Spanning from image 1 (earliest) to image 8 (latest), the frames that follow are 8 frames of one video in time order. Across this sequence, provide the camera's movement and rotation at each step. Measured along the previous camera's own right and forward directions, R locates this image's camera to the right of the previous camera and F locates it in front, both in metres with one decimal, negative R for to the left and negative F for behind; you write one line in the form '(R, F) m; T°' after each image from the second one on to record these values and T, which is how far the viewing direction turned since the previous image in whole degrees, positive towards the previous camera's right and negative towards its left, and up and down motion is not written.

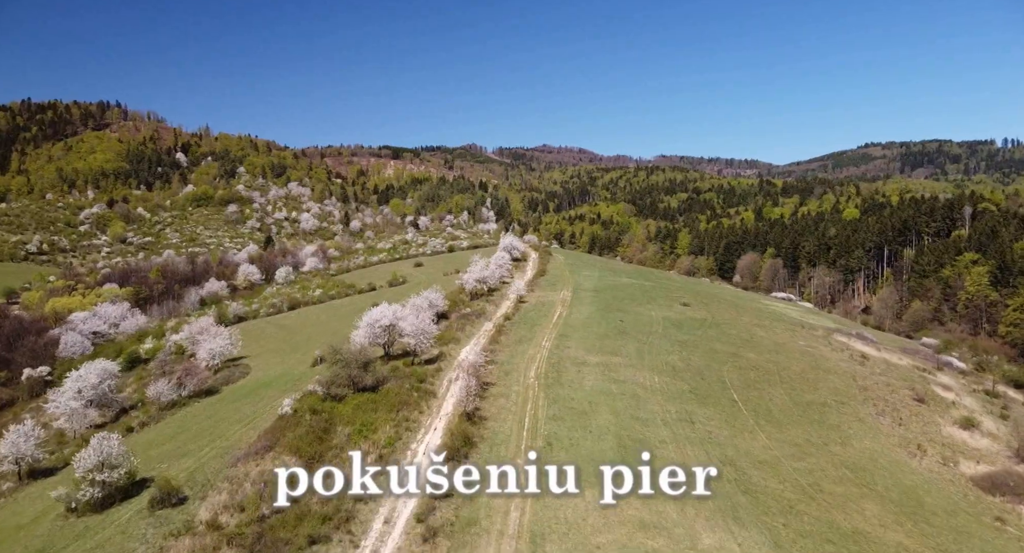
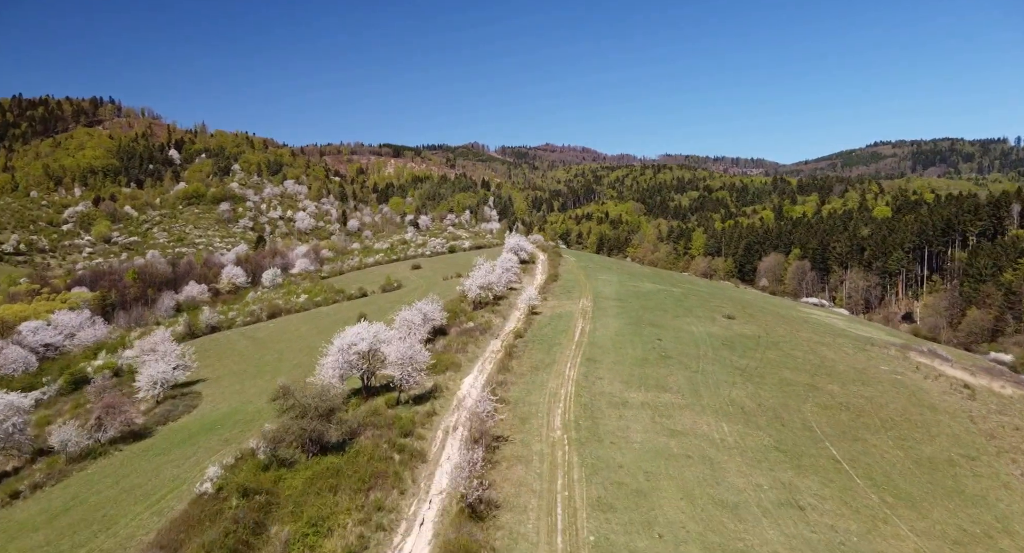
(-0.8, +11.8) m; 0°
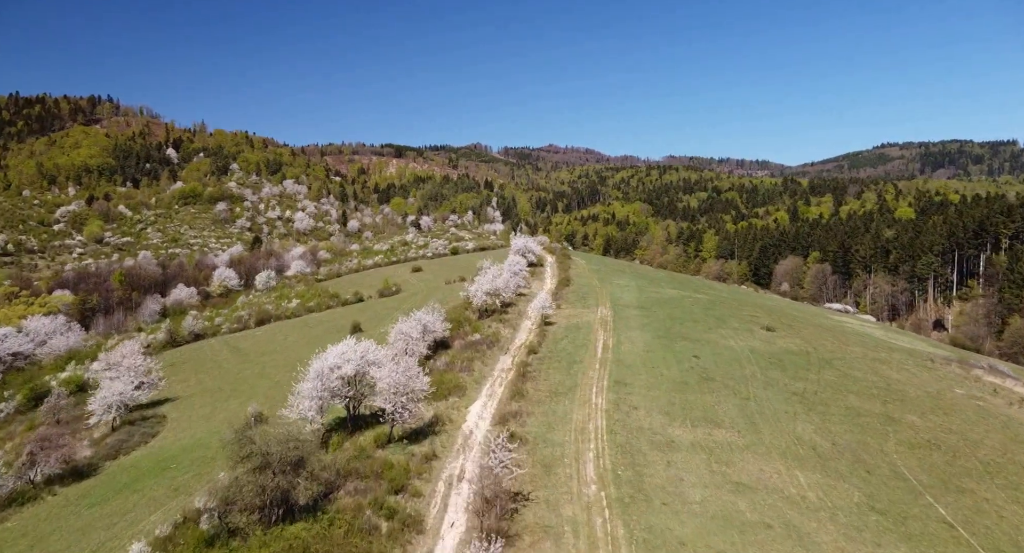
(-0.7, +6.9) m; 0°
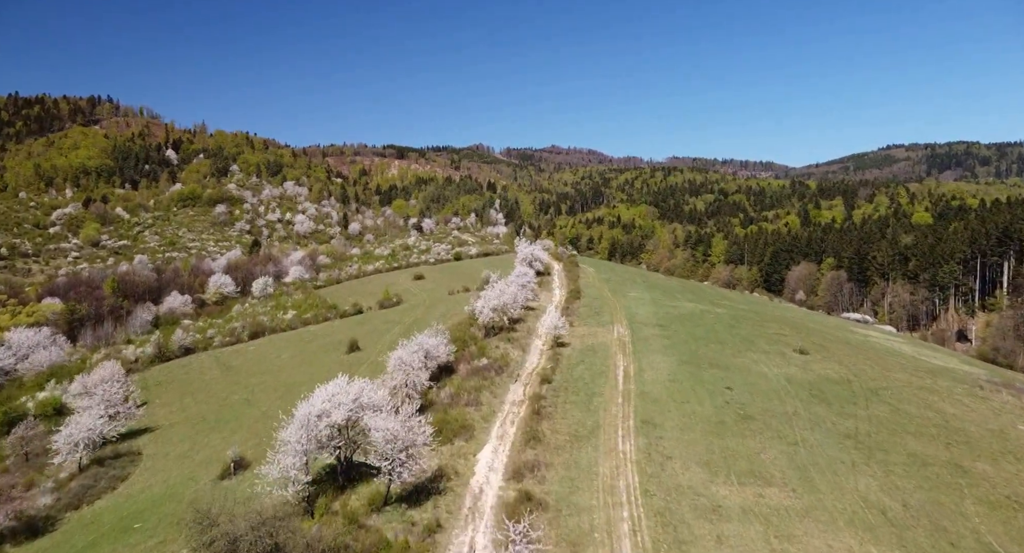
(-0.6, +4.3) m; 0°
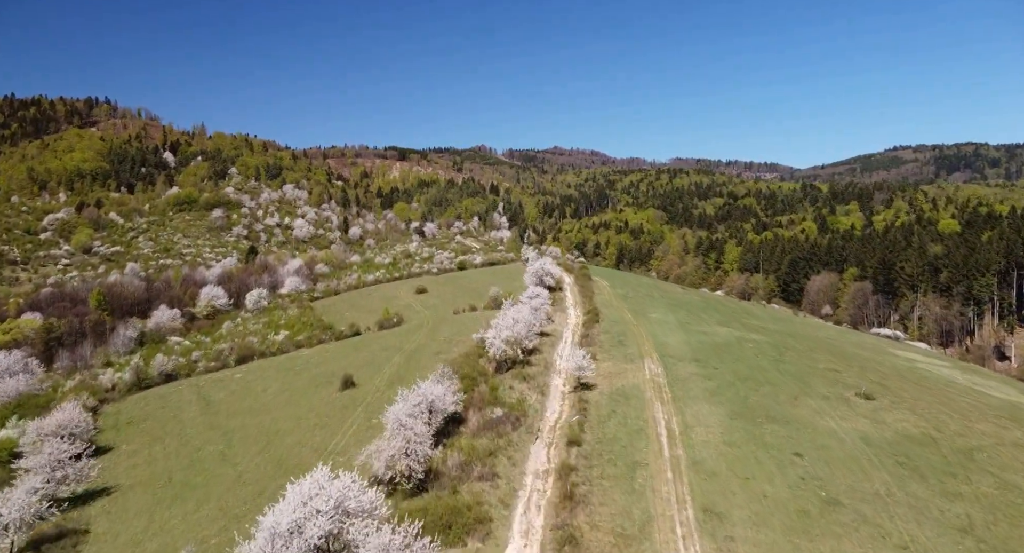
(-1.0, +6.8) m; 0°
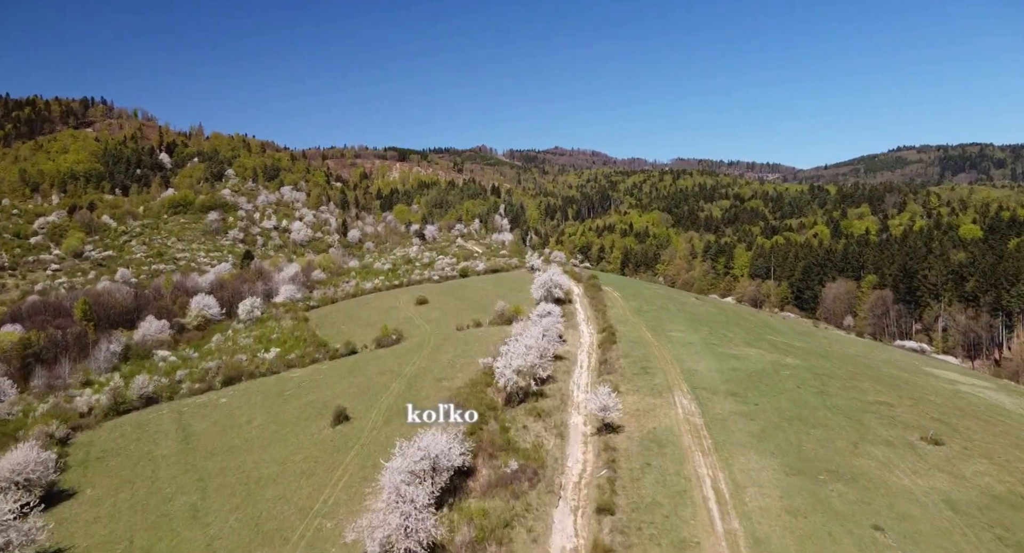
(-0.8, +5.5) m; 0°
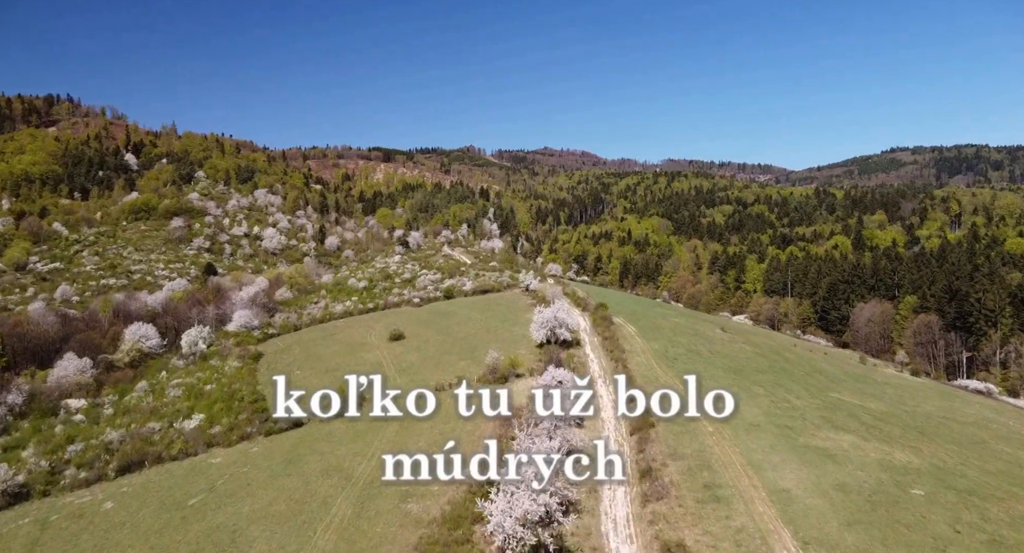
(-0.6, +17.0) m; +1°
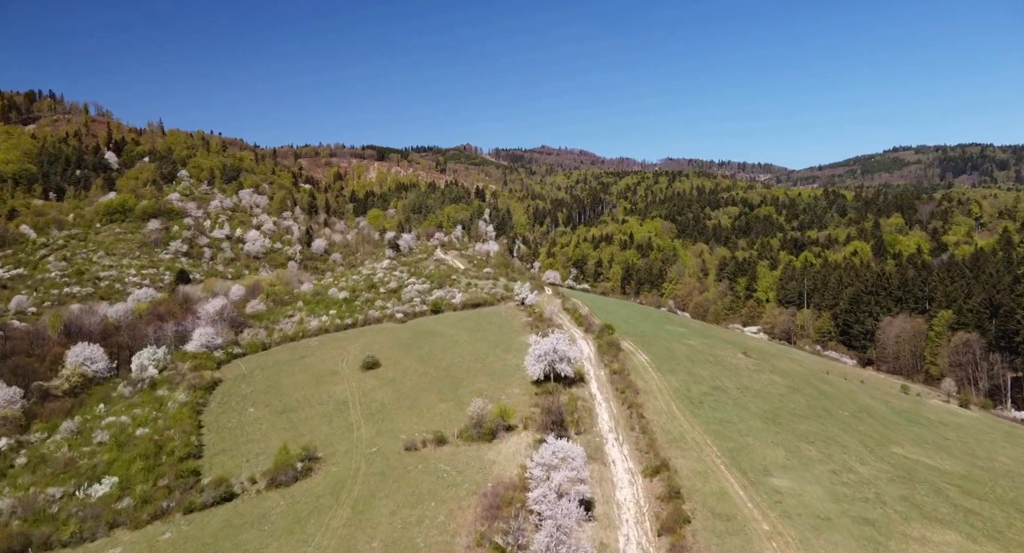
(+0.5, +11.3) m; 0°
